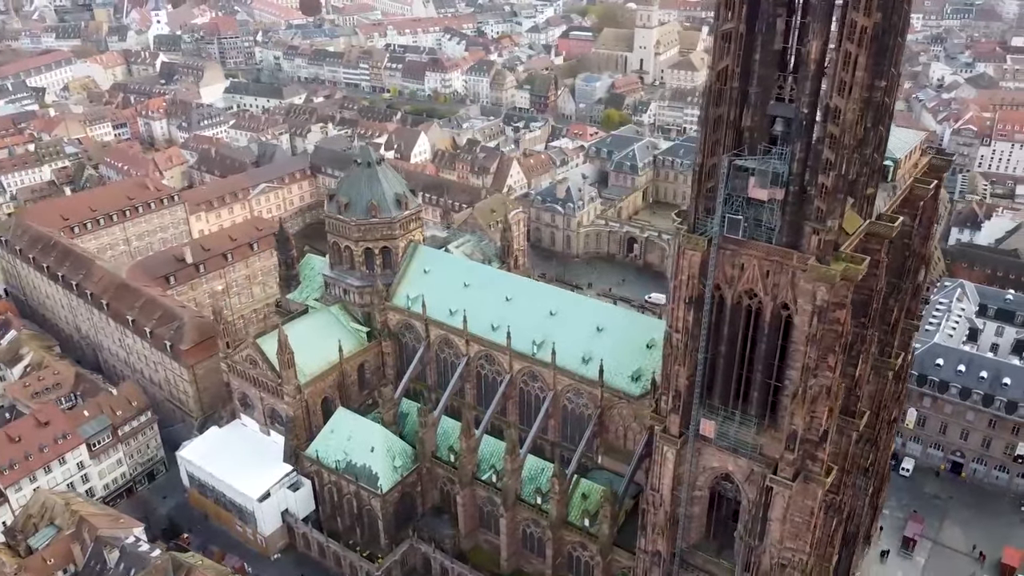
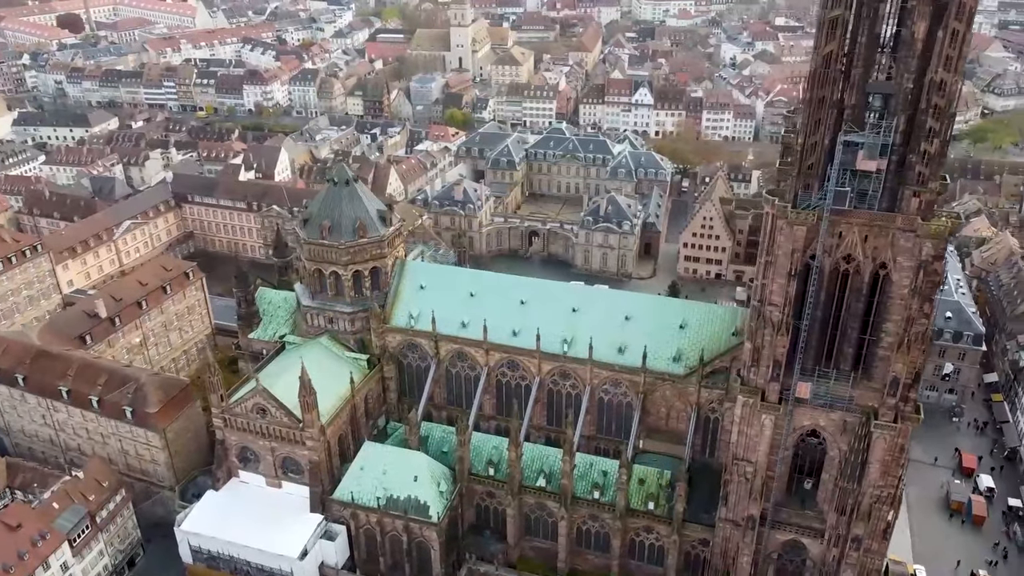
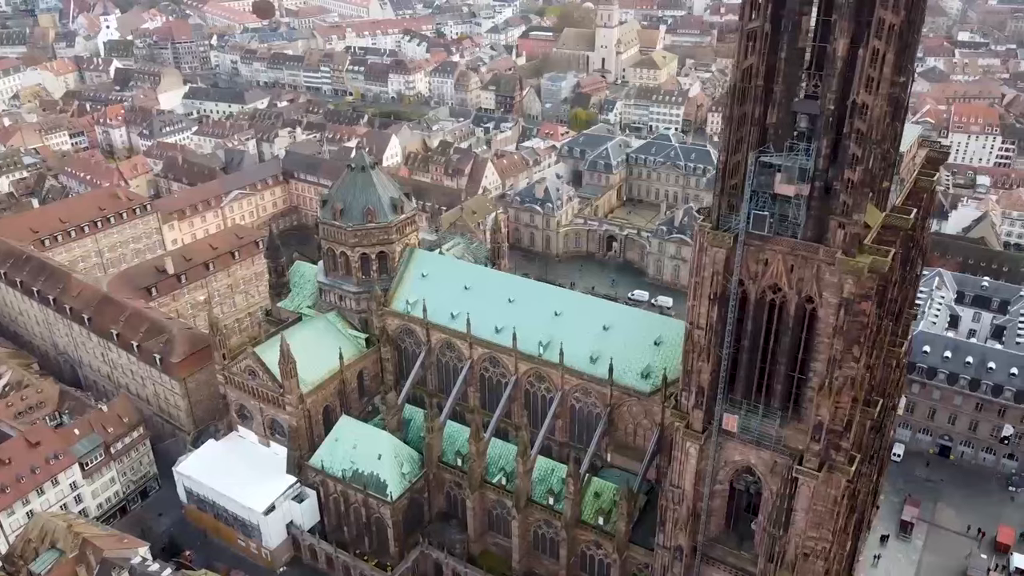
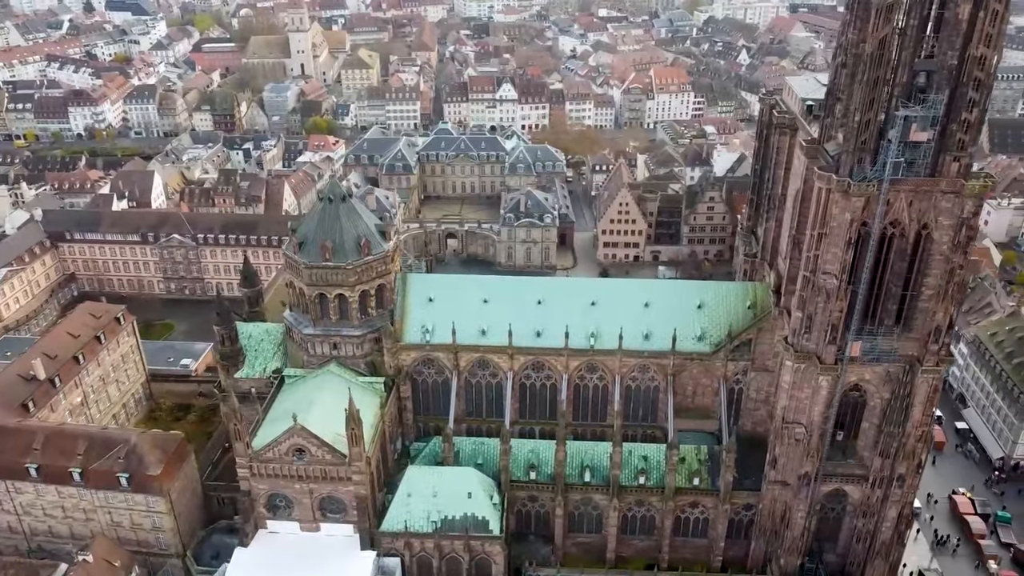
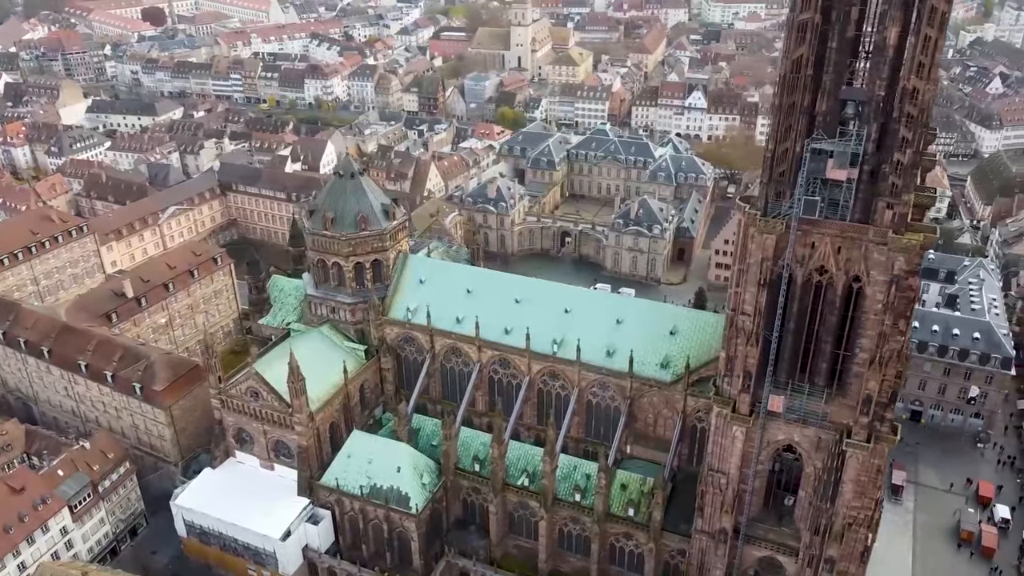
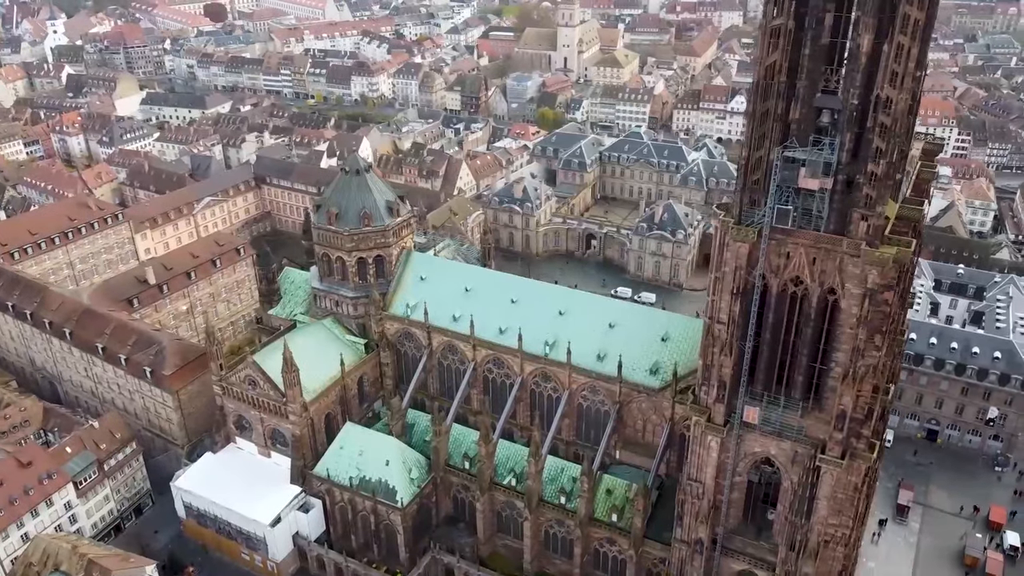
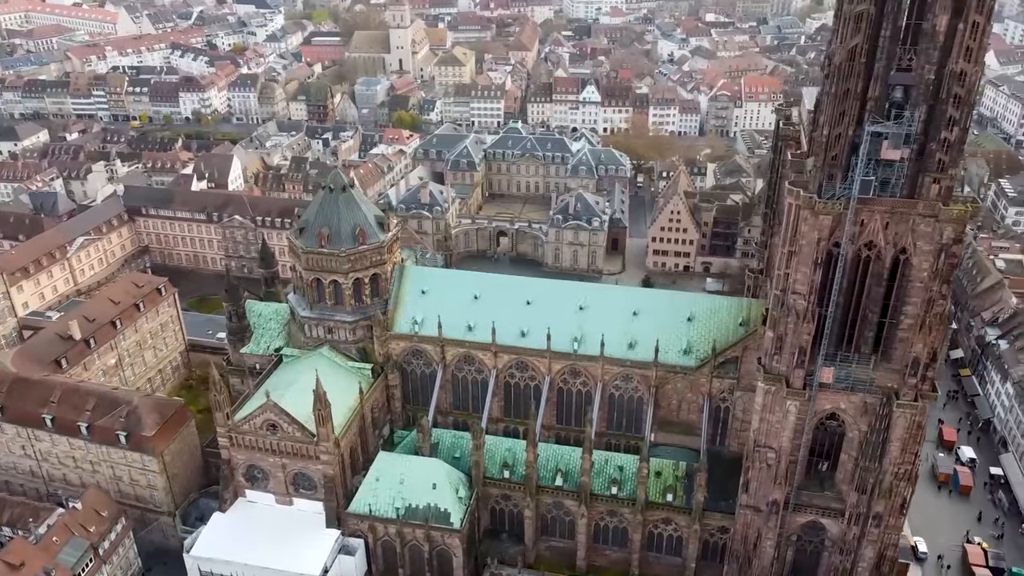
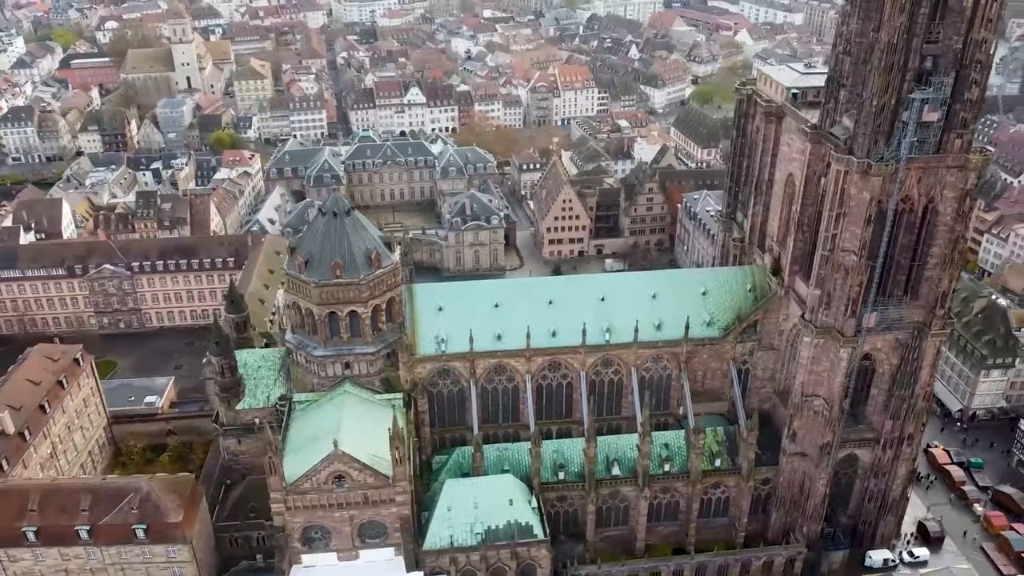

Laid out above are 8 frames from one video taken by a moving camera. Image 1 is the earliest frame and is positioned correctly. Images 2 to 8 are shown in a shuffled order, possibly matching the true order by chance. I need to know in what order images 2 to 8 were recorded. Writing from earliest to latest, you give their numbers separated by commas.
3, 6, 5, 2, 7, 4, 8
